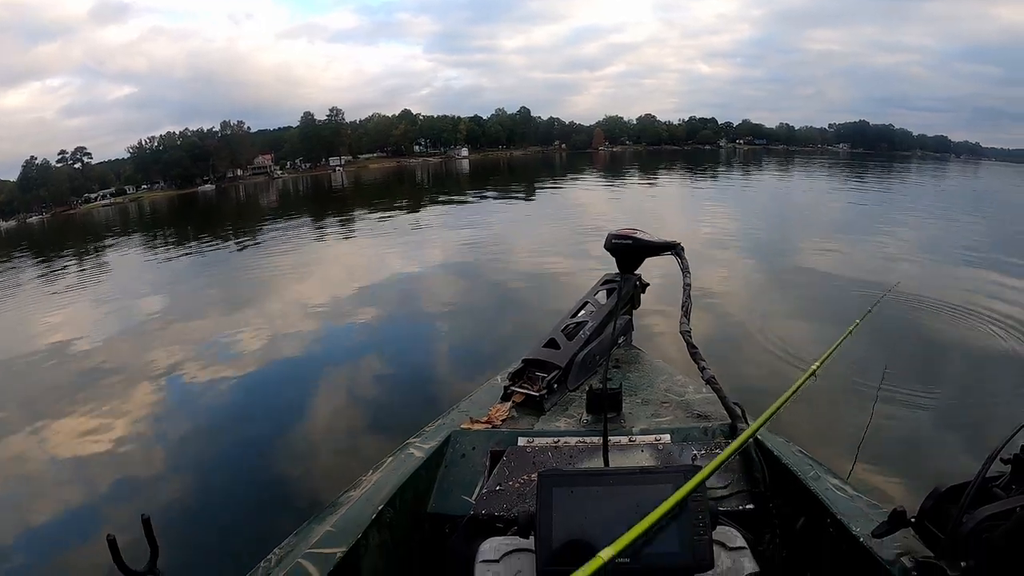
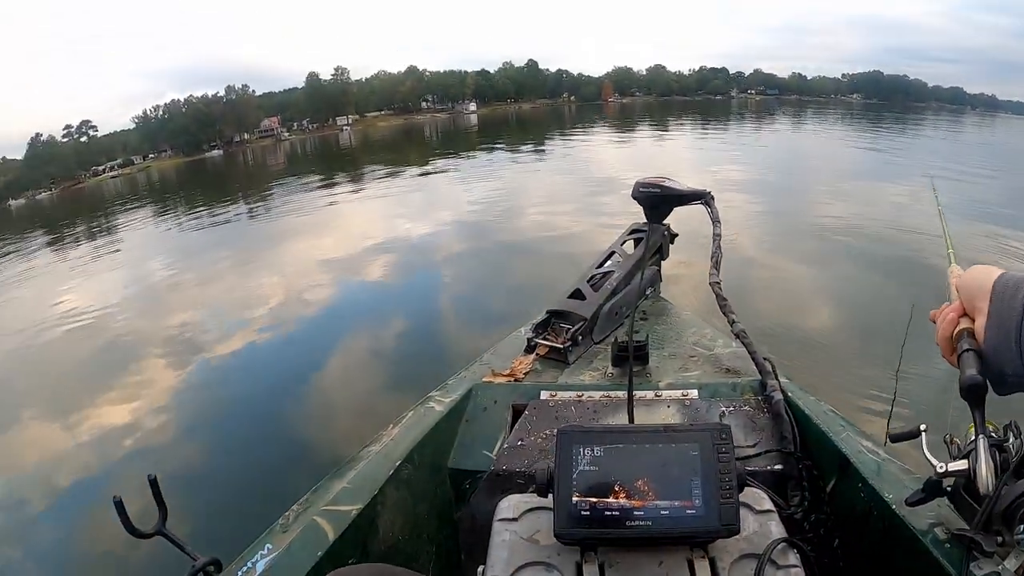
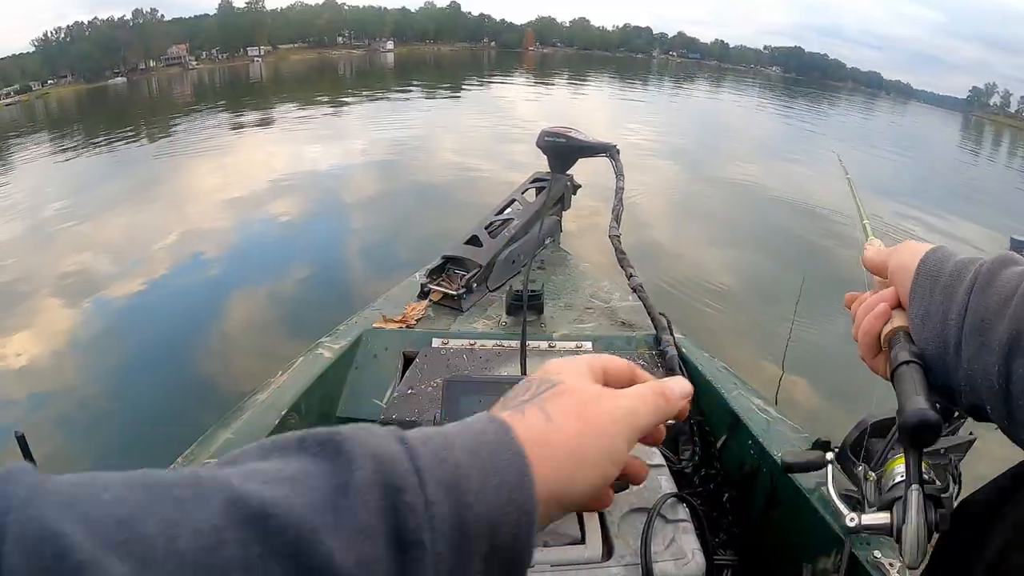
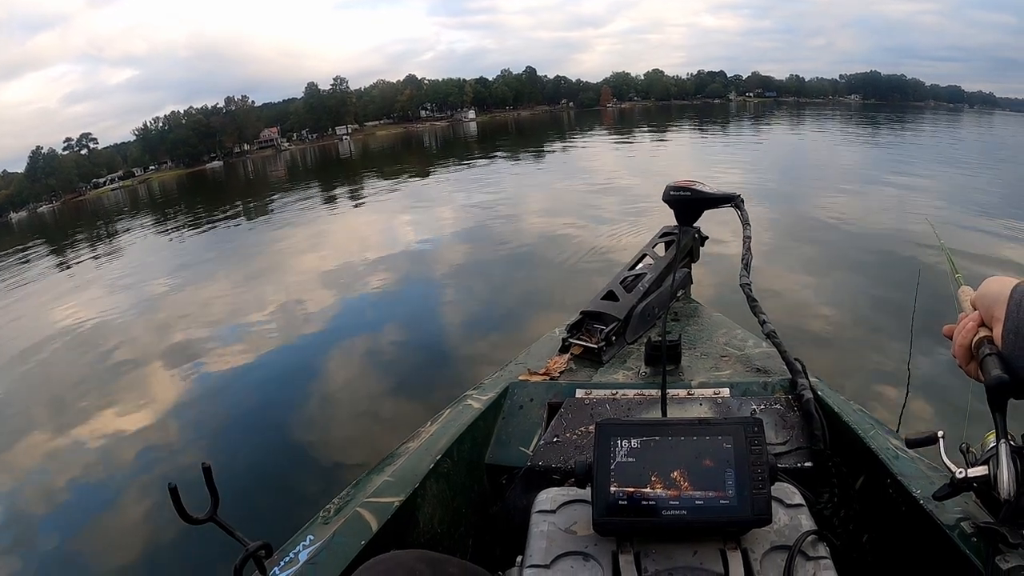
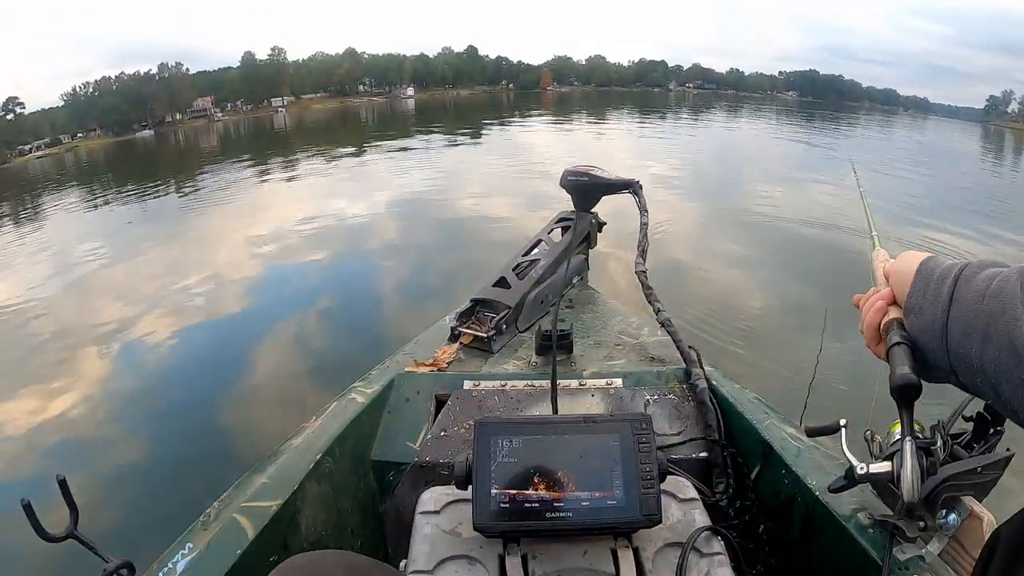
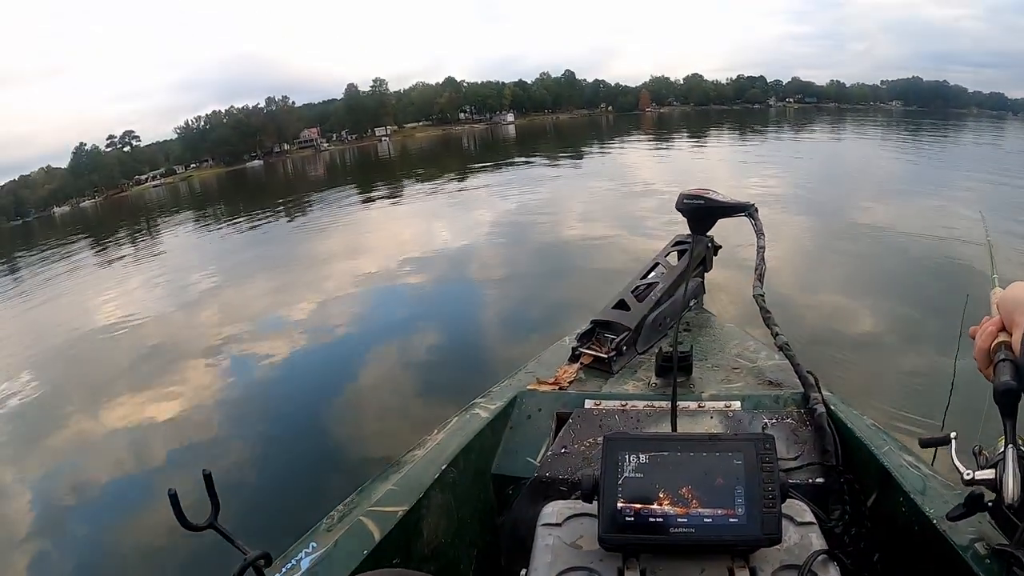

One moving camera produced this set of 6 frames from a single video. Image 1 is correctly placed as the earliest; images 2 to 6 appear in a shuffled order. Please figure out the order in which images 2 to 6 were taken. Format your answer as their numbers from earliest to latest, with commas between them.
3, 5, 2, 6, 4
